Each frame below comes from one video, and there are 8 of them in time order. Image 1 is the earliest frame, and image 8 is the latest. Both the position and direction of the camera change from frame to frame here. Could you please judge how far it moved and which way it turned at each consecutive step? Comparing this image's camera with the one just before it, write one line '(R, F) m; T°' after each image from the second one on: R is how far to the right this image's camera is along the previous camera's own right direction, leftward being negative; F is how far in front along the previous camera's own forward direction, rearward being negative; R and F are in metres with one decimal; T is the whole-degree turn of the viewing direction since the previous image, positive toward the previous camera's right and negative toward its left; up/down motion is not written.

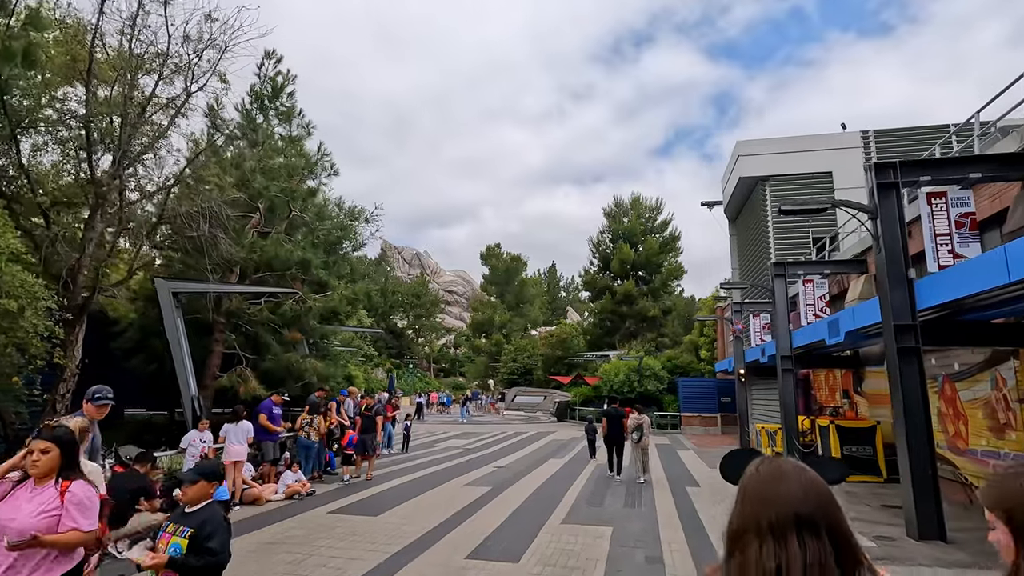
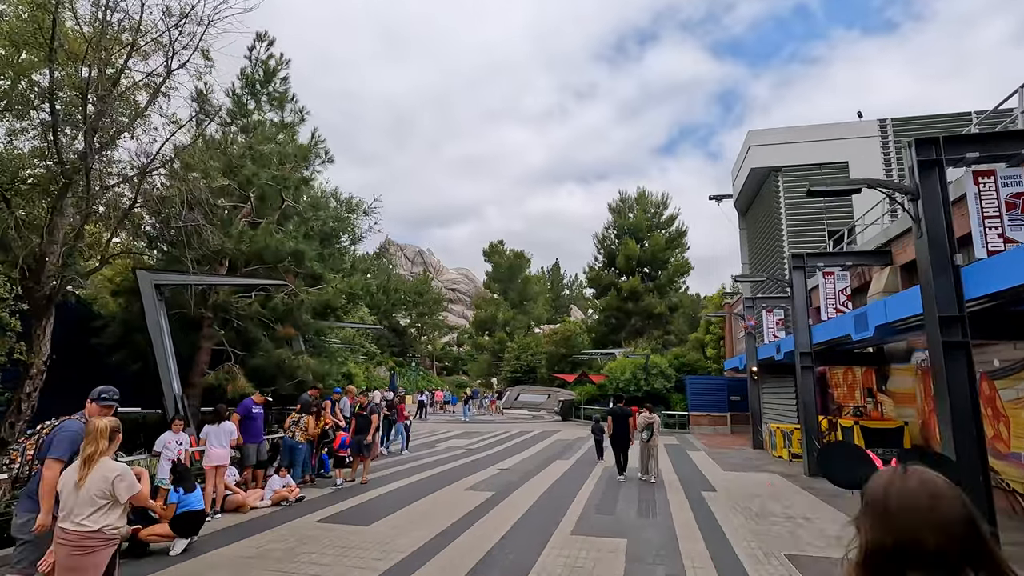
(0.0, +0.7) m; 0°
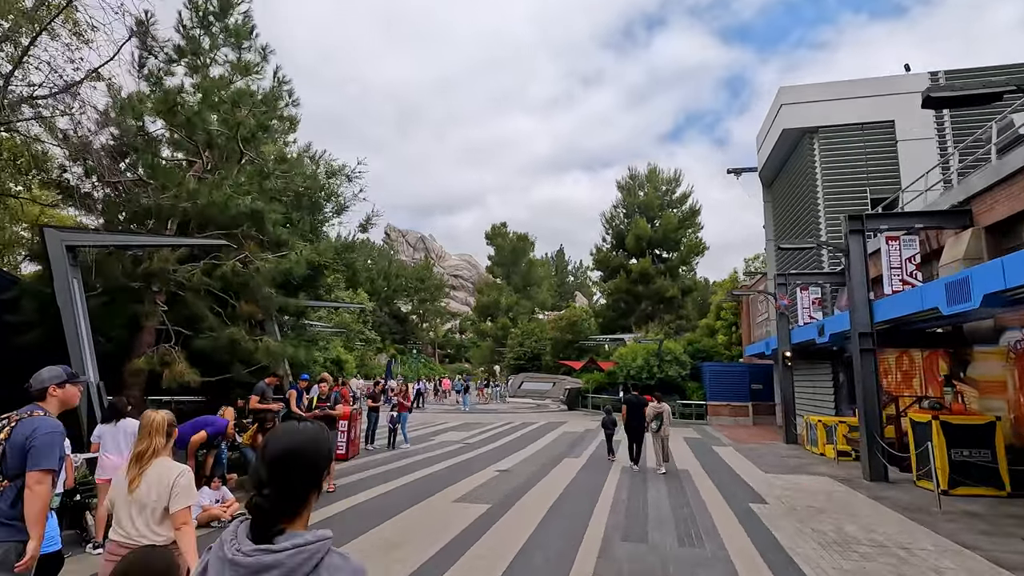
(+0.1, +2.3) m; 0°
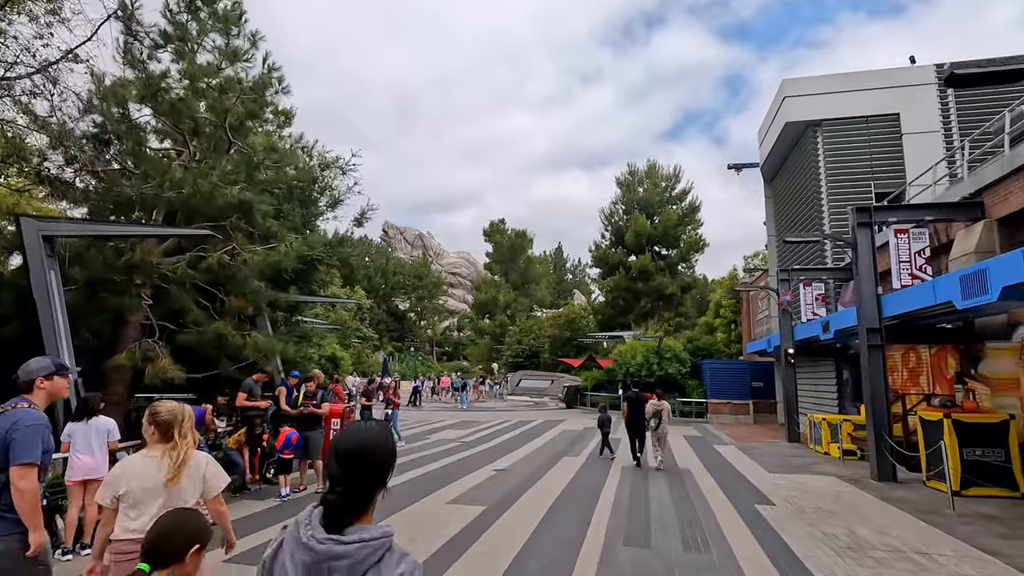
(0.0, +0.4) m; 0°
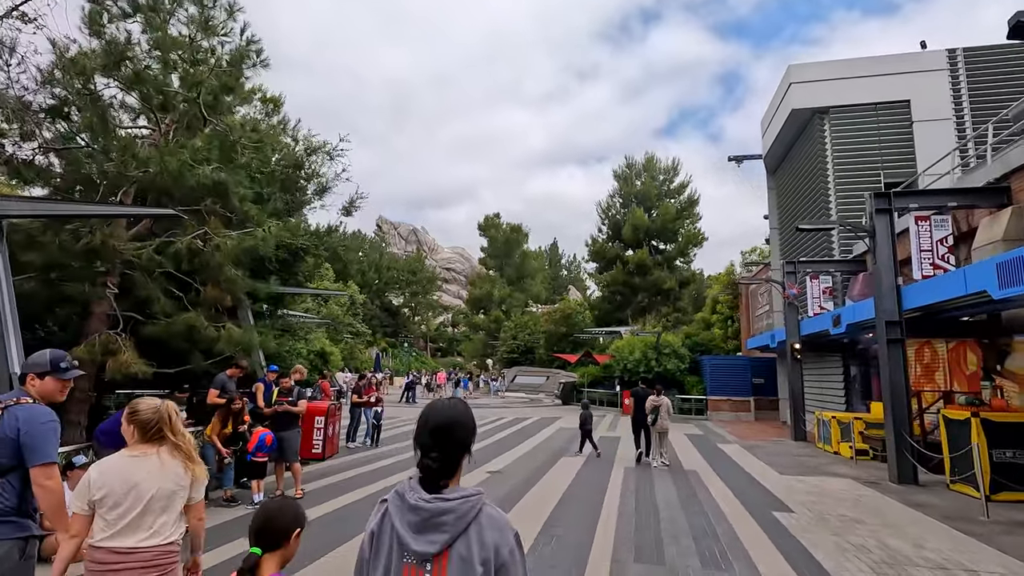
(0.0, +0.8) m; +1°
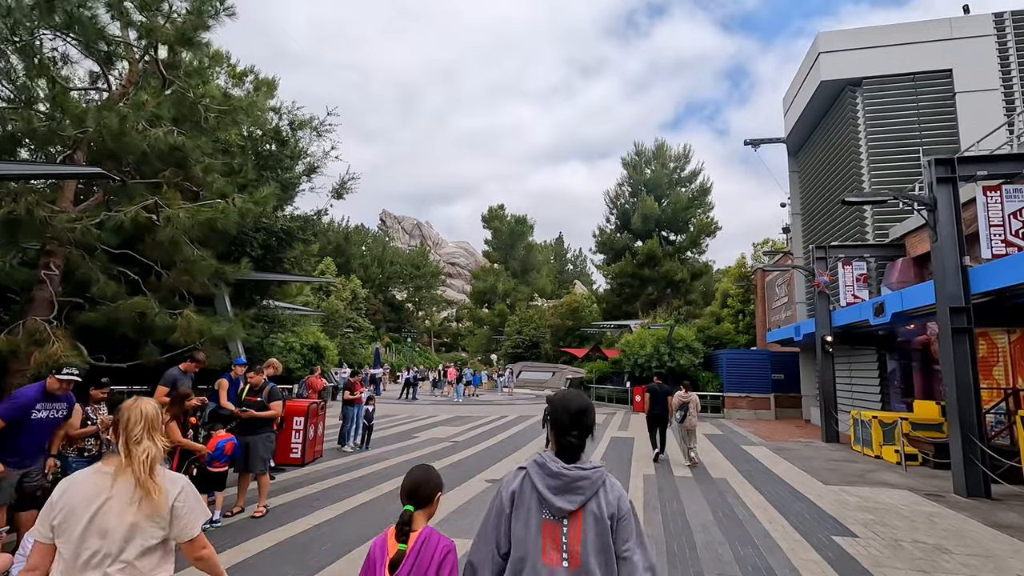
(0.0, +1.4) m; -1°
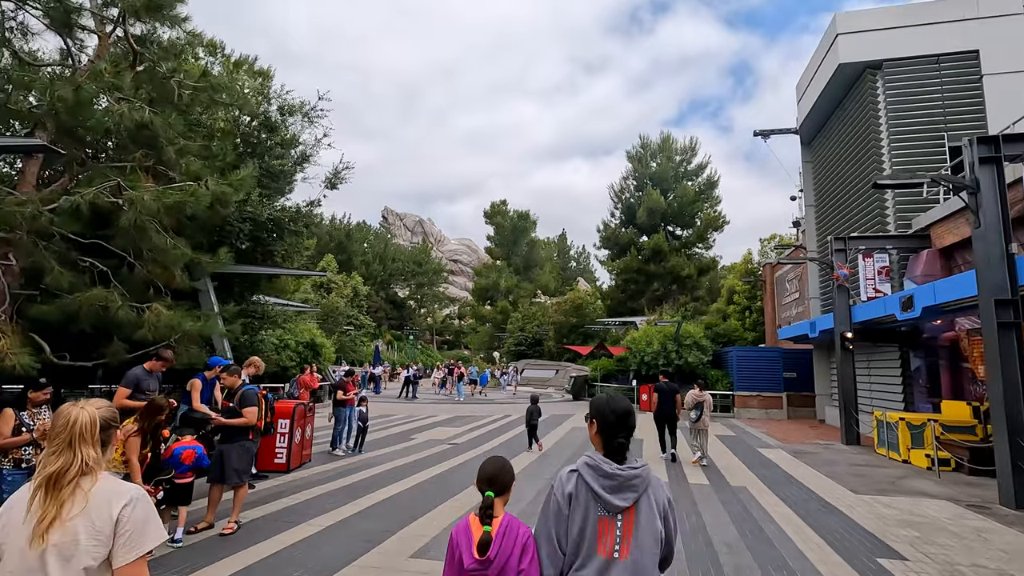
(0.0, +0.8) m; 0°
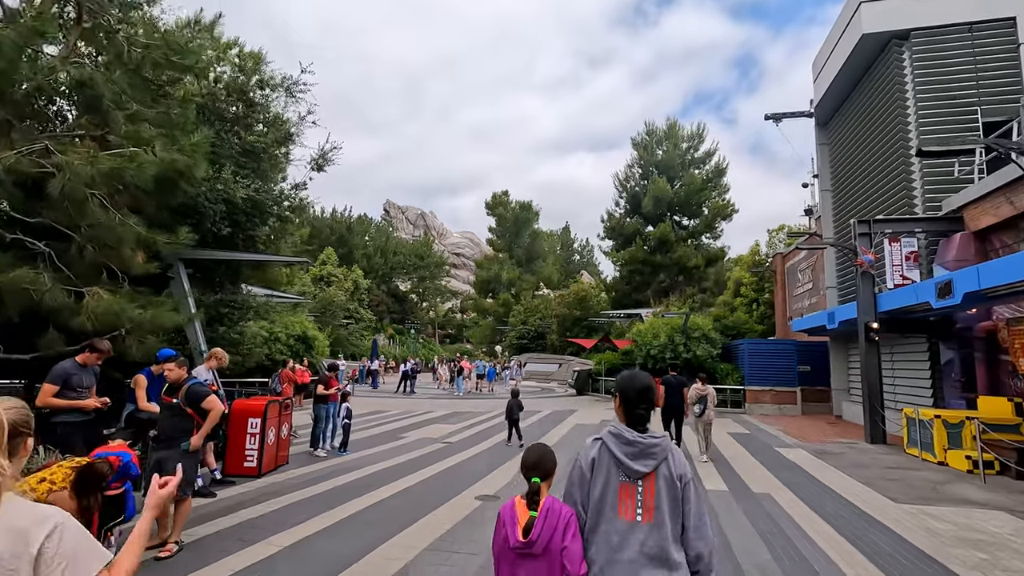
(+0.1, +1.0) m; 0°
